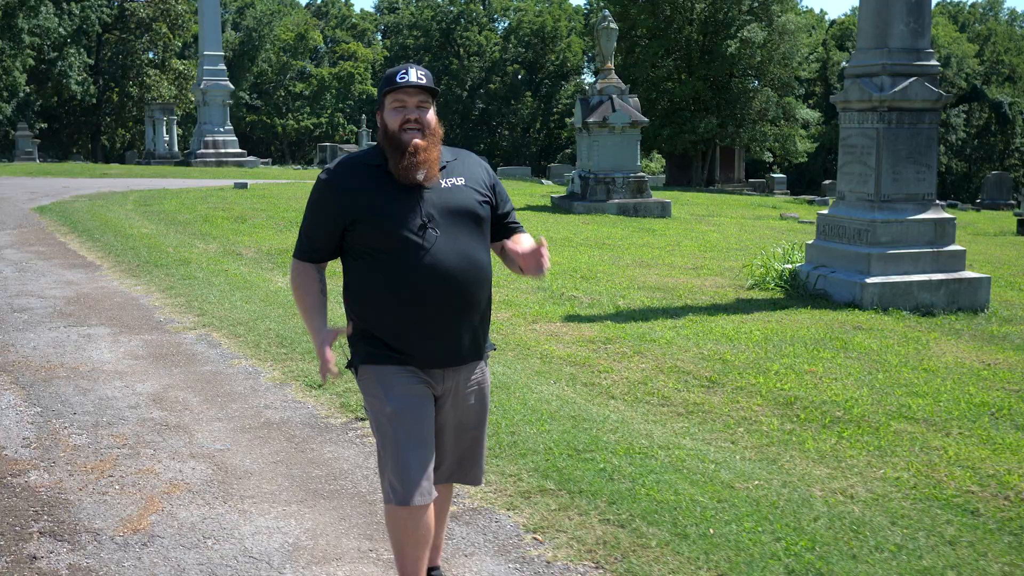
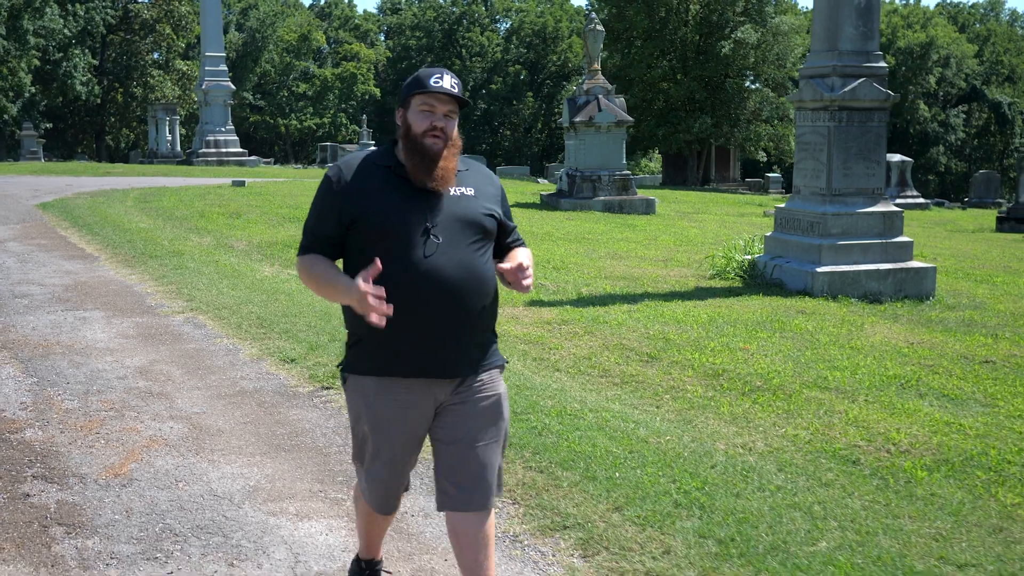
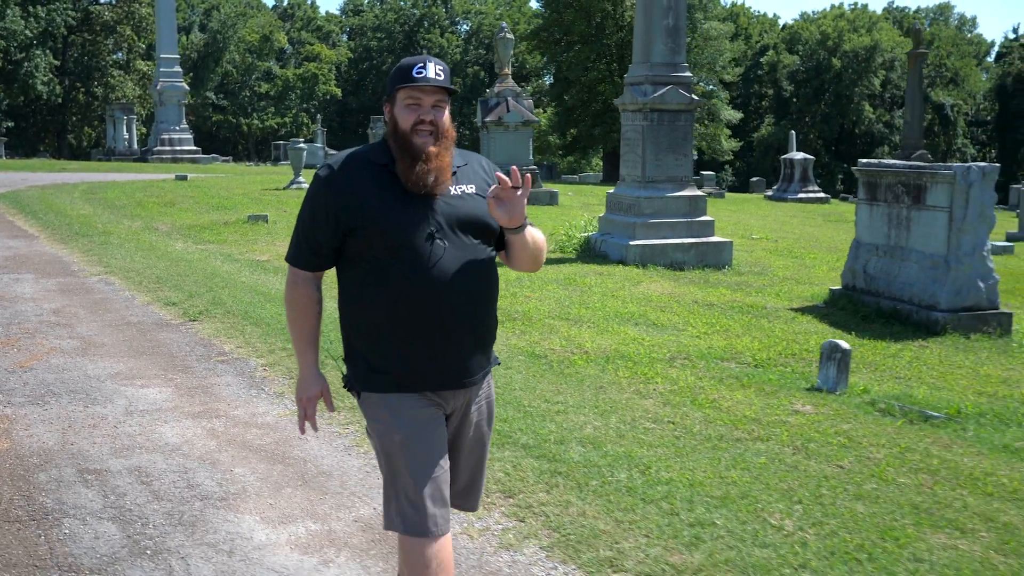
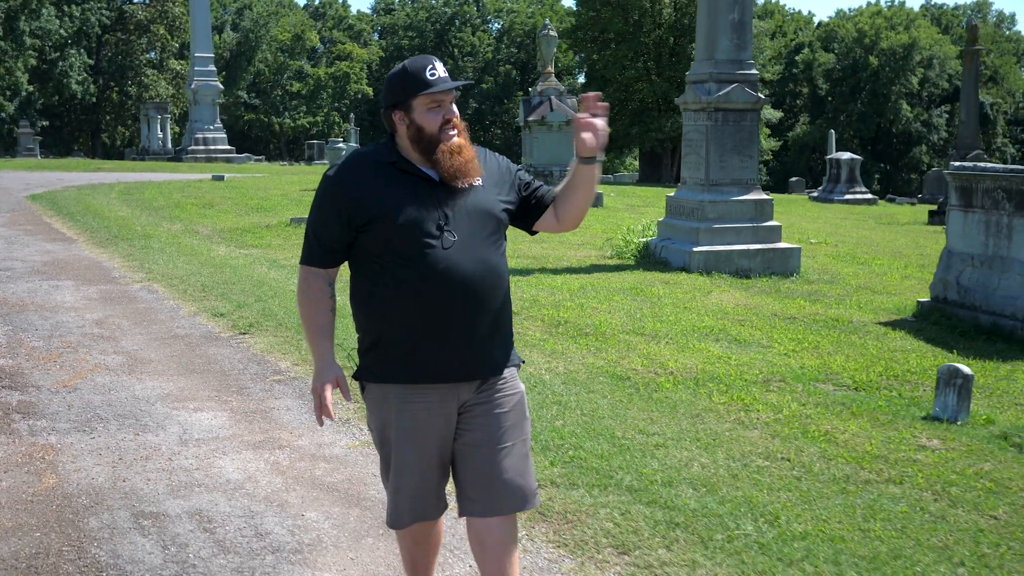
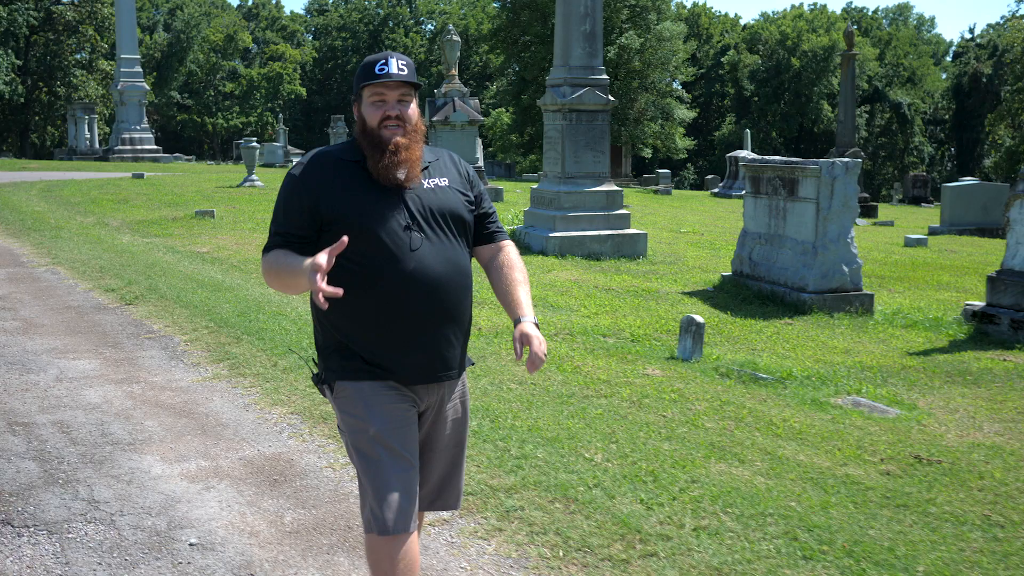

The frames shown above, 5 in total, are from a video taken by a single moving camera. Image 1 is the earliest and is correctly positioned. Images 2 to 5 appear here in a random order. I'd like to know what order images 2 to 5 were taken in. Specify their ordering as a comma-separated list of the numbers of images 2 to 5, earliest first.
2, 4, 3, 5
